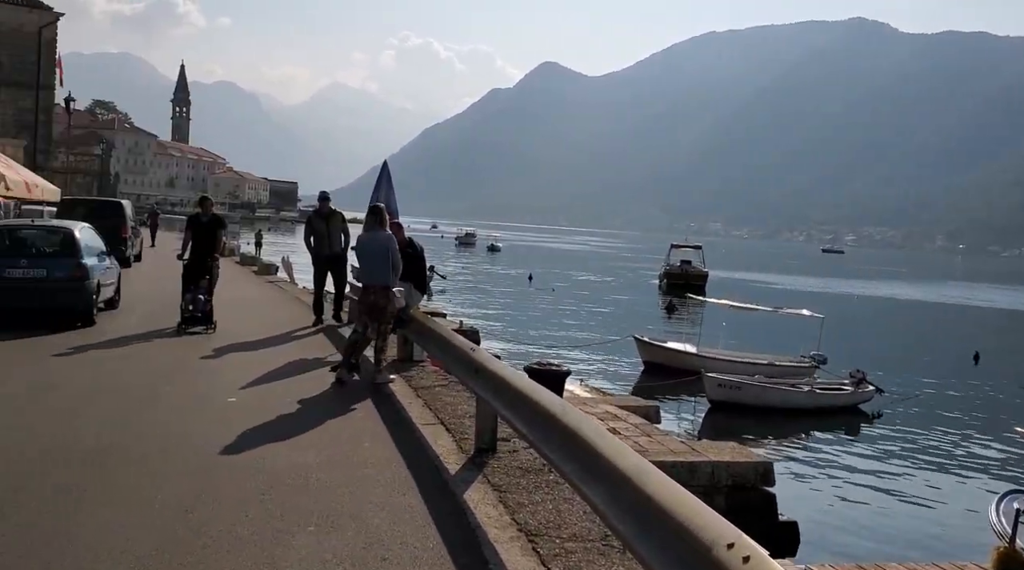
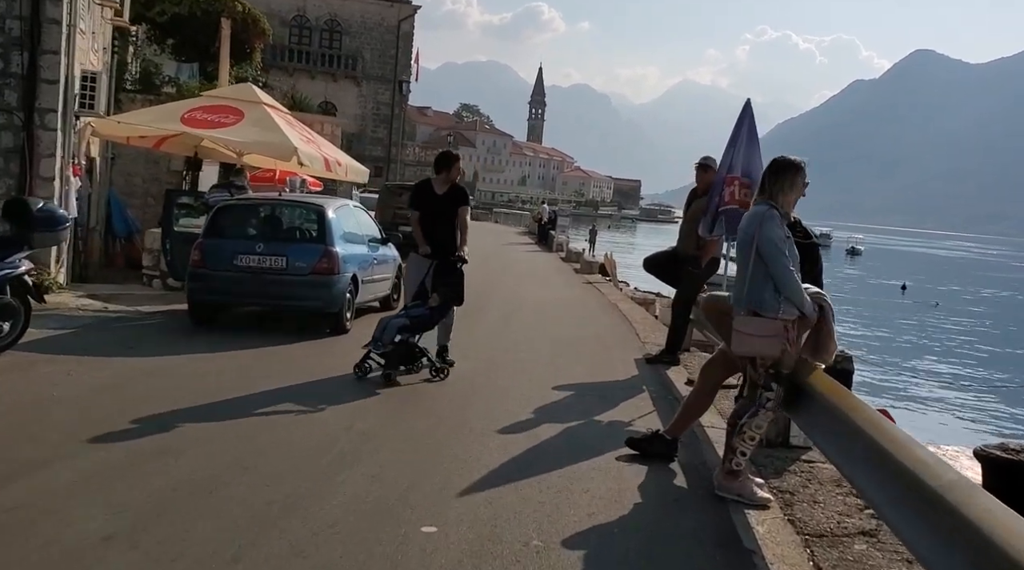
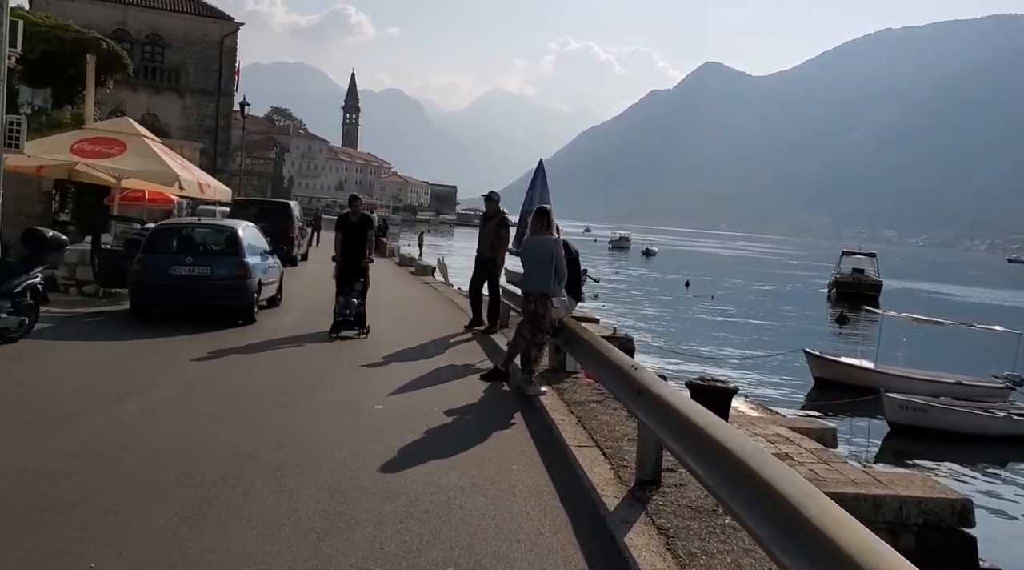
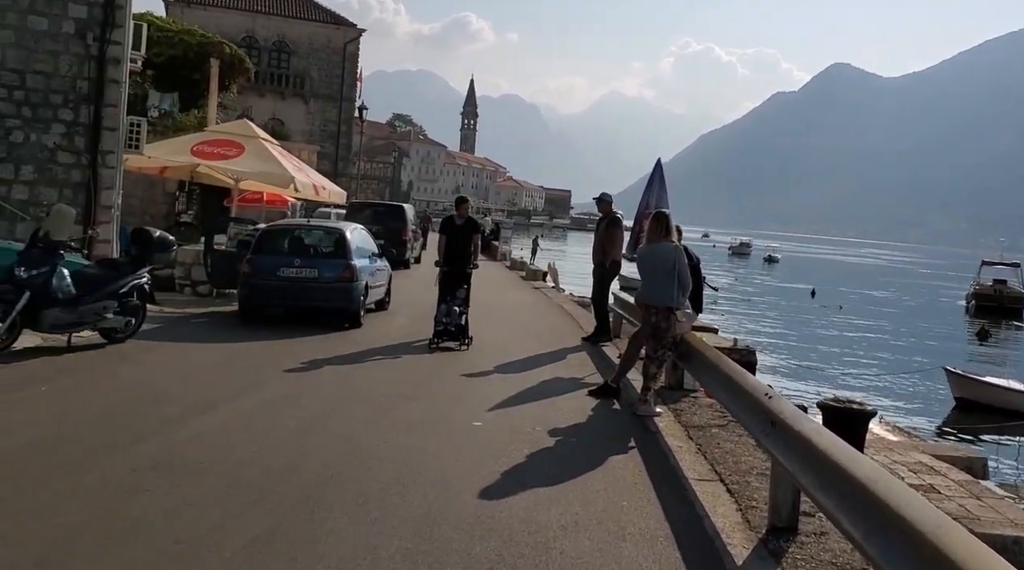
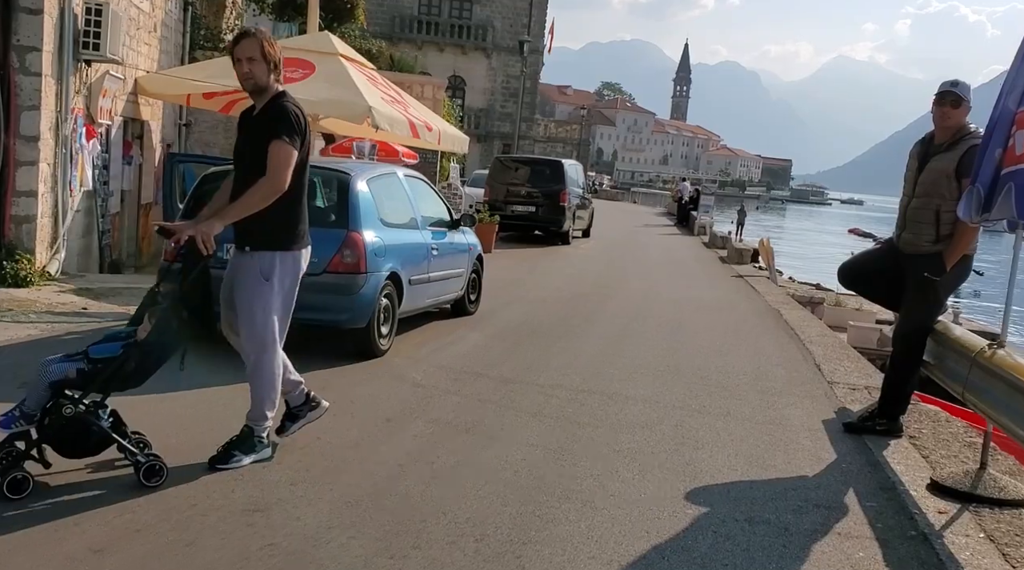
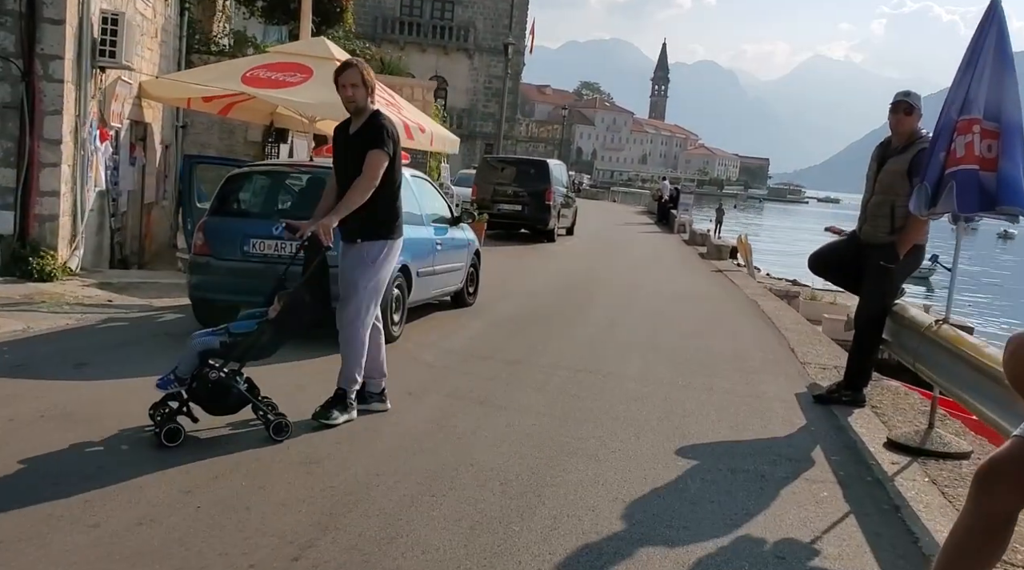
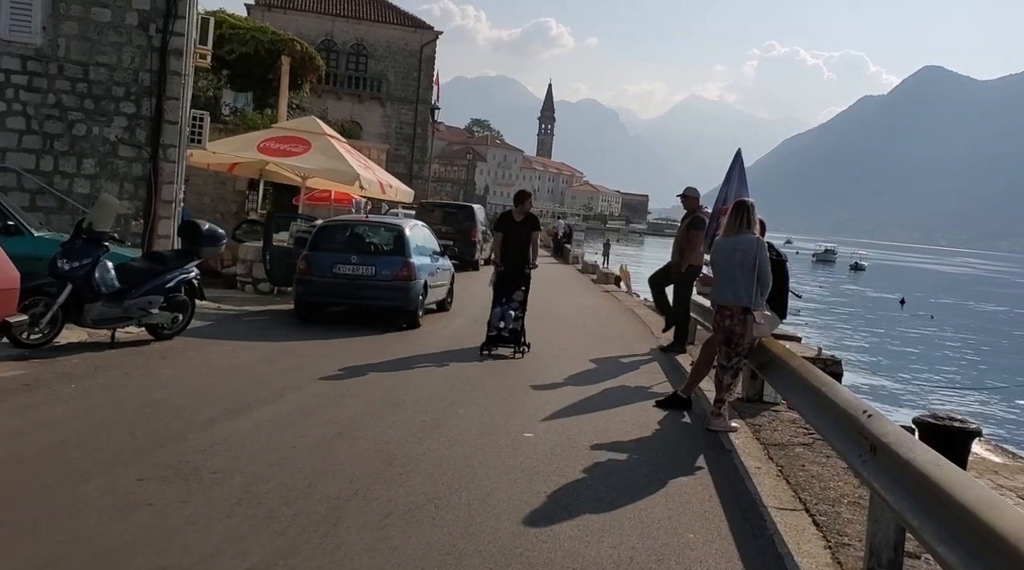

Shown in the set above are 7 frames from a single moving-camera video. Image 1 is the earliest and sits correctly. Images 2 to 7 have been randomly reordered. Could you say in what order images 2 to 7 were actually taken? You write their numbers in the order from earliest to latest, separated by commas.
3, 4, 7, 2, 6, 5
